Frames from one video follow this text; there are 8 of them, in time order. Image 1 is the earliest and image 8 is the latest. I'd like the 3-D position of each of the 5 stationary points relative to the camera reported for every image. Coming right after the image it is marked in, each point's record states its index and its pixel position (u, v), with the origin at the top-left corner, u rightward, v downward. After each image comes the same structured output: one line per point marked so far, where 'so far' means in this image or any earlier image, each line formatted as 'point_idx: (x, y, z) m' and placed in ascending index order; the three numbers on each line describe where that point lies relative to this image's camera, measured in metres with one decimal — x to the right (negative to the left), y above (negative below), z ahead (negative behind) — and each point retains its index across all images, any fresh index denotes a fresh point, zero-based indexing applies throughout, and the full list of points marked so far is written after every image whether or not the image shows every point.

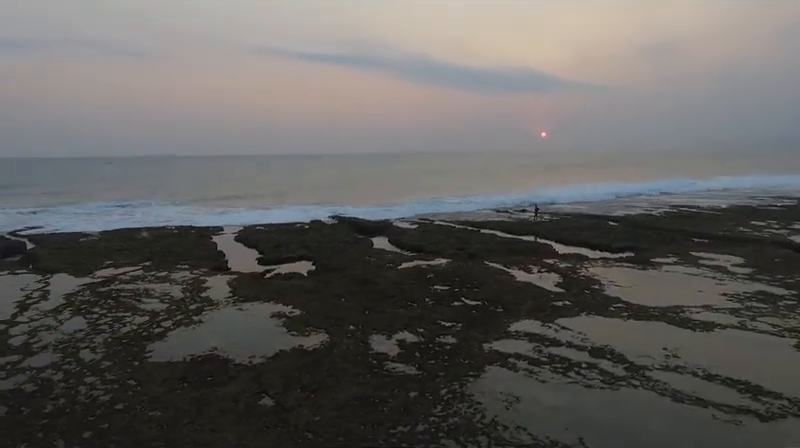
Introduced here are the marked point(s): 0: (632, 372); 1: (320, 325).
0: (+4.6, -3.0, +9.7) m
1: (-2.2, -2.7, +12.6) m
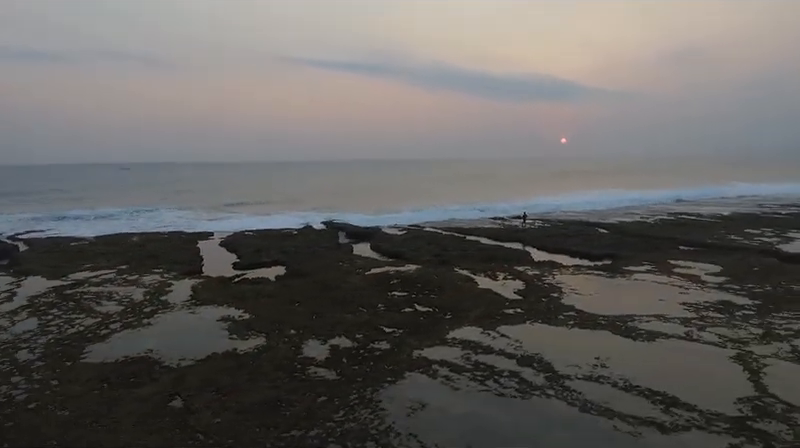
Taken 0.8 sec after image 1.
0: (+3.0, -3.1, +9.5) m
1: (-3.7, -2.8, +12.7) m
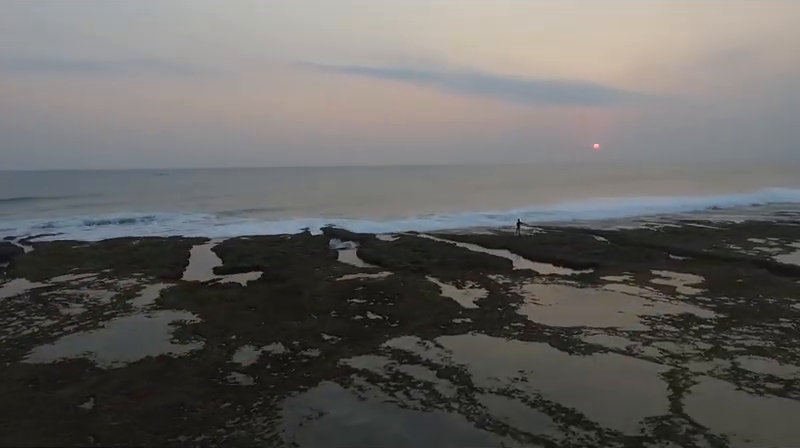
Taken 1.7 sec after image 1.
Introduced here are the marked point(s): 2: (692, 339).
0: (+1.2, -3.3, +9.3) m
1: (-5.3, -3.0, +13.0) m
2: (+7.4, -2.9, +12.1) m
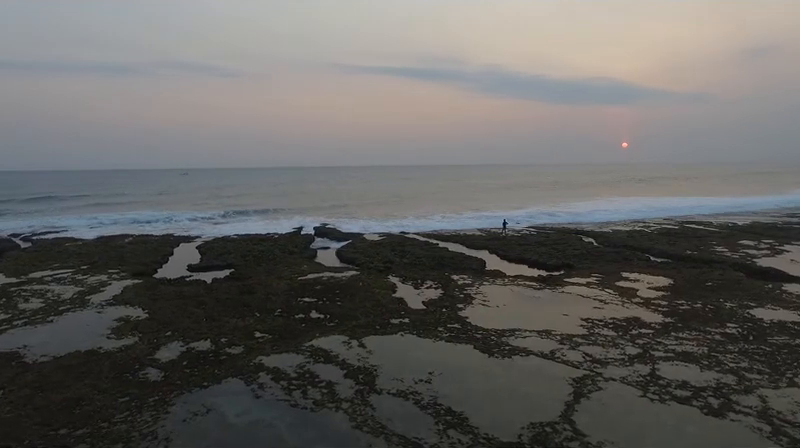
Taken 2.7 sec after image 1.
0: (-0.9, -3.3, +9.3) m
1: (-7.1, -3.0, +13.2) m
2: (+5.5, -2.9, +11.7) m
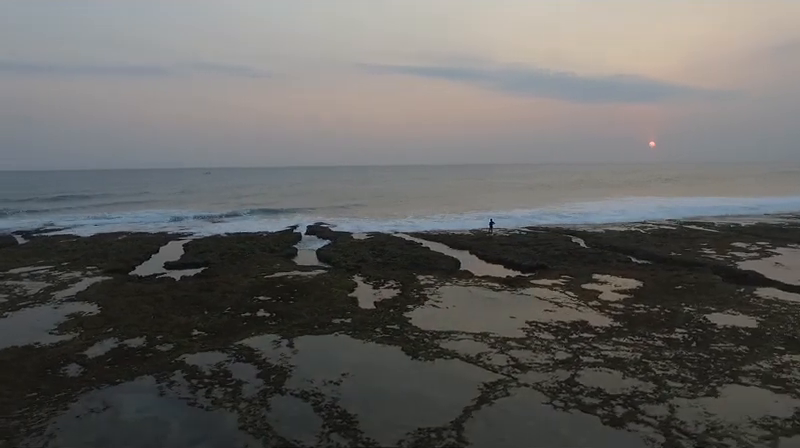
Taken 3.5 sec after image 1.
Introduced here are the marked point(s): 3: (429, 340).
0: (-2.7, -3.3, +9.2) m
1: (-8.8, -2.9, +13.4) m
2: (+3.7, -2.9, +11.3) m
3: (+0.7, -2.9, +11.9) m
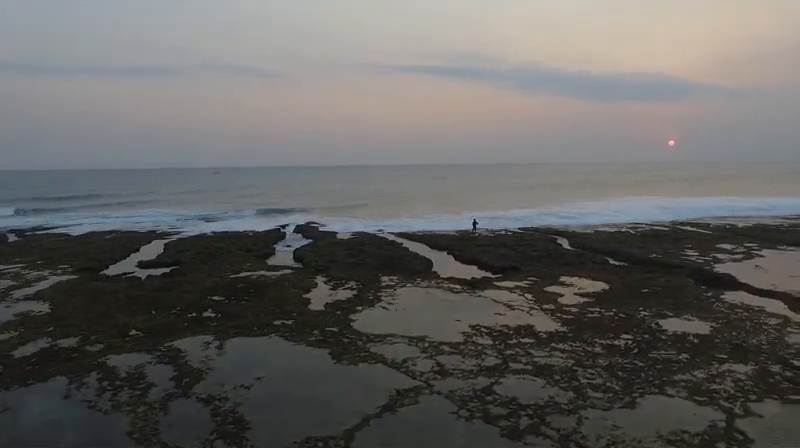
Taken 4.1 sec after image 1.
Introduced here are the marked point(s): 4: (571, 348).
0: (-4.5, -3.3, +9.0) m
1: (-10.4, -2.9, +13.4) m
2: (+2.0, -3.0, +10.9) m
3: (-0.9, -2.9, +11.6) m
4: (+4.0, -2.9, +11.1) m
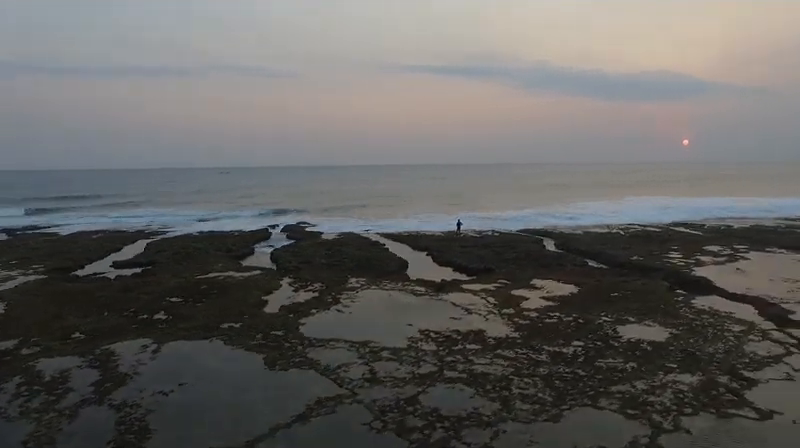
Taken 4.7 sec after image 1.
0: (-5.9, -3.3, +8.7) m
1: (-11.8, -2.9, +13.3) m
2: (+0.6, -3.0, +10.5) m
3: (-2.3, -2.9, +11.2) m
4: (+2.6, -2.9, +10.6) m
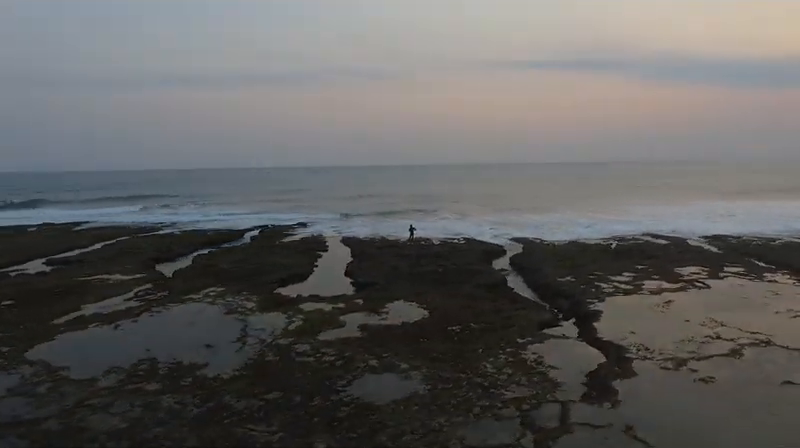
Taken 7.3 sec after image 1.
0: (-12.7, -3.3, +8.2) m
1: (-17.5, -2.8, +13.9) m
2: (-6.0, -3.2, +8.6) m
3: (-8.7, -3.1, +9.9) m
4: (-4.0, -3.2, +8.3) m
